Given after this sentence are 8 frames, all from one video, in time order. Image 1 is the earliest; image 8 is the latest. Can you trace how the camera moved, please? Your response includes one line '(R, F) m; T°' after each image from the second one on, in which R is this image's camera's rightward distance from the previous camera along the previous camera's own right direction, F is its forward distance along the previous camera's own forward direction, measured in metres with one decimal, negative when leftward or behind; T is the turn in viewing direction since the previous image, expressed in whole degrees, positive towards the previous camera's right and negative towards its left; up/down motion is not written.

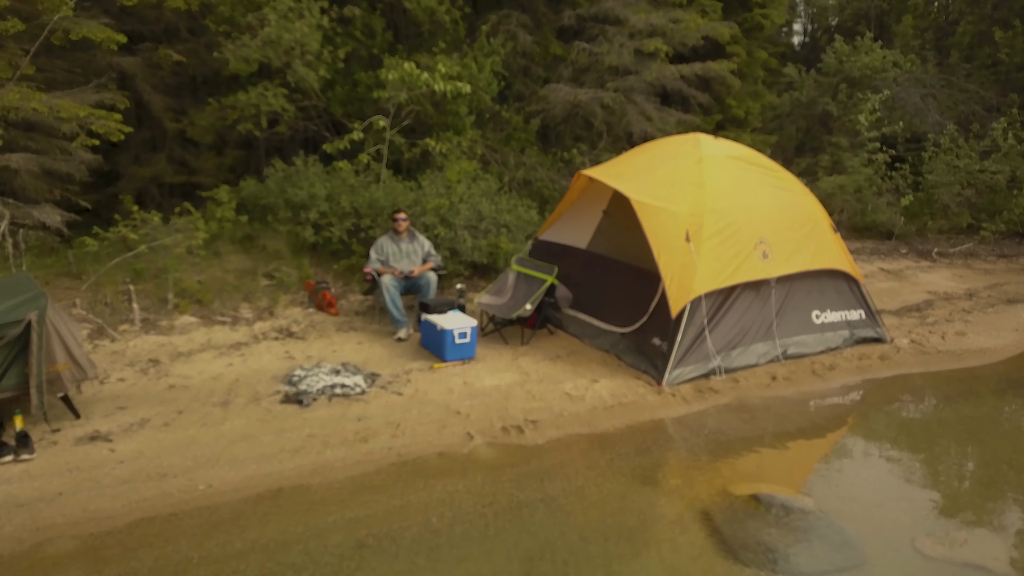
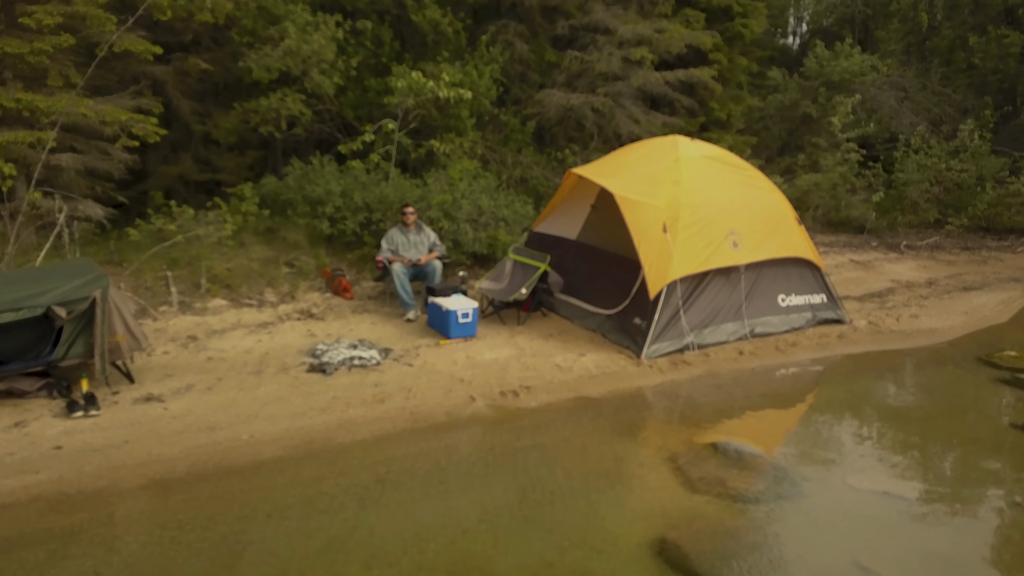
(0.0, -0.8) m; 0°
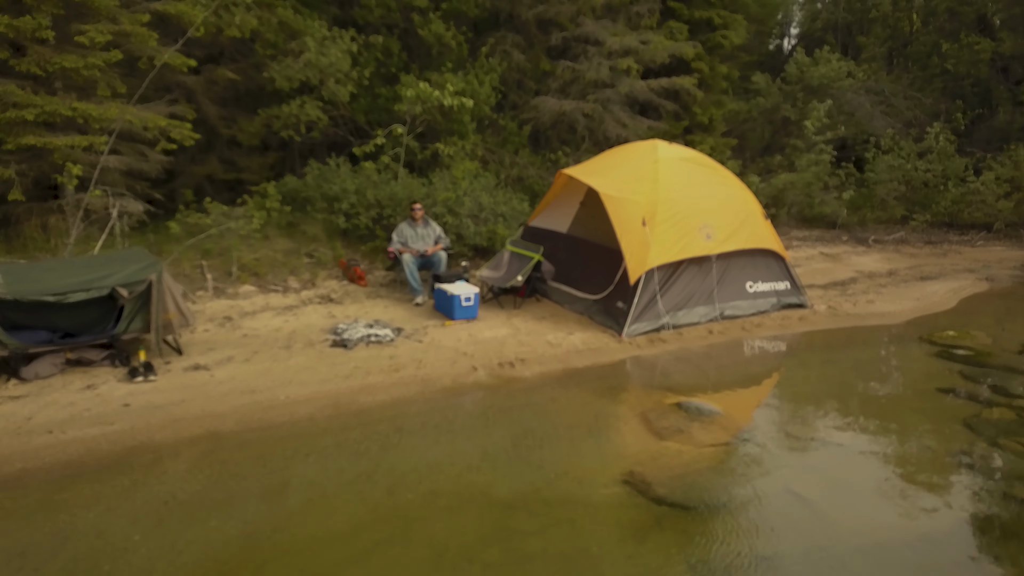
(0.0, -0.9) m; 0°
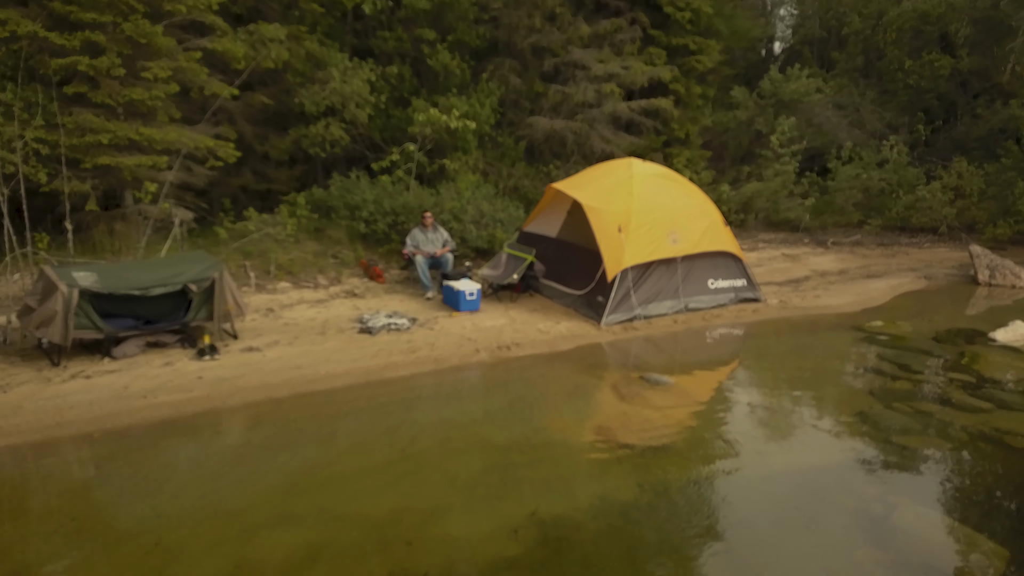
(0.0, -1.4) m; 0°
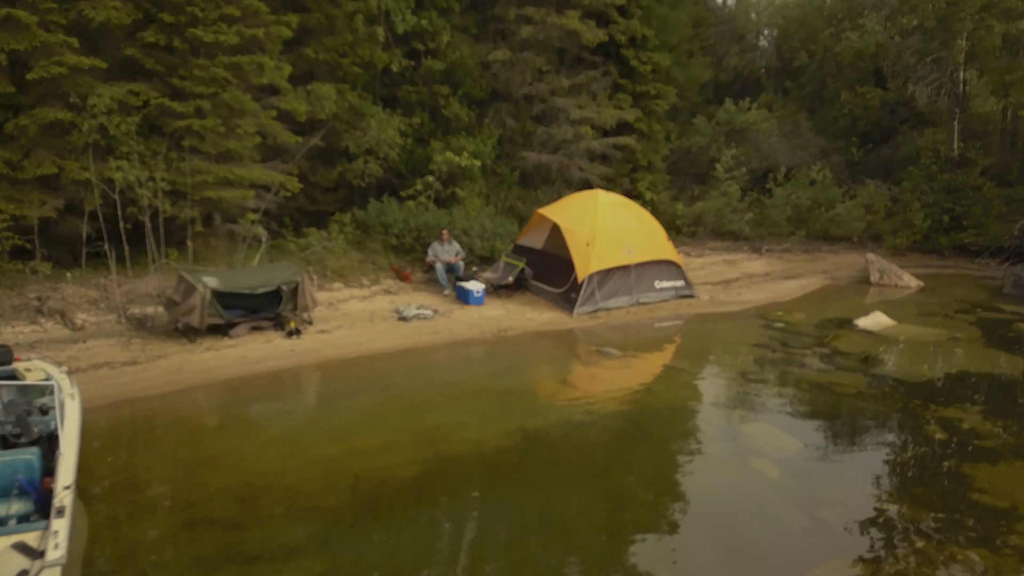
(0.0, -3.2) m; 0°
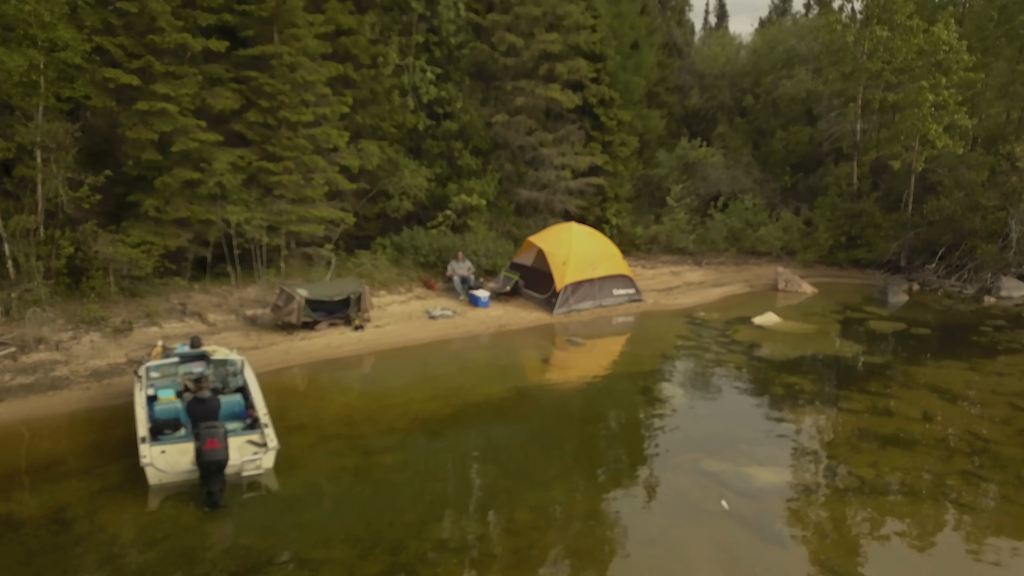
(0.0, -4.7) m; 0°
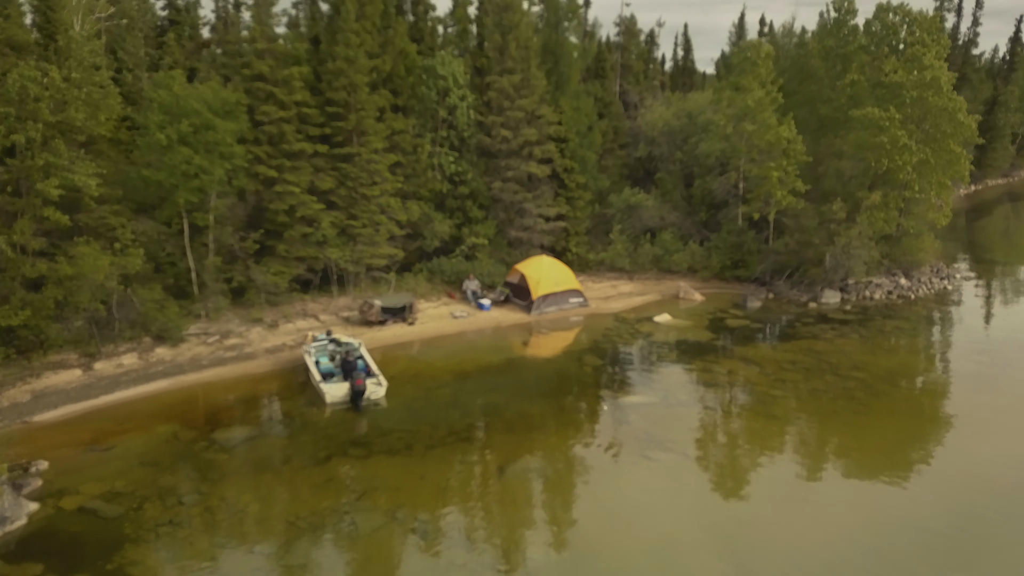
(+0.1, -9.9) m; 0°
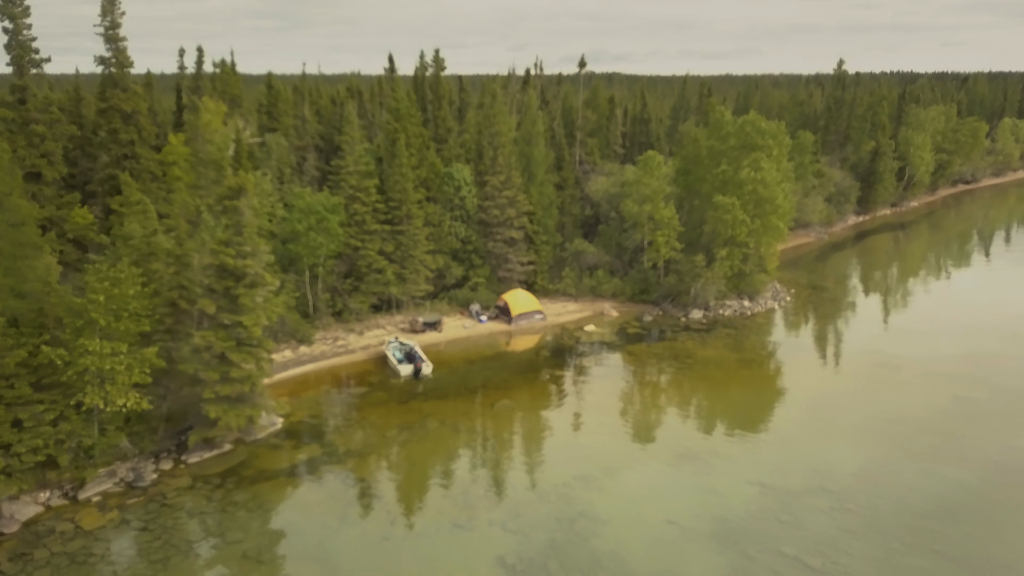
(+0.4, -17.7) m; 0°
